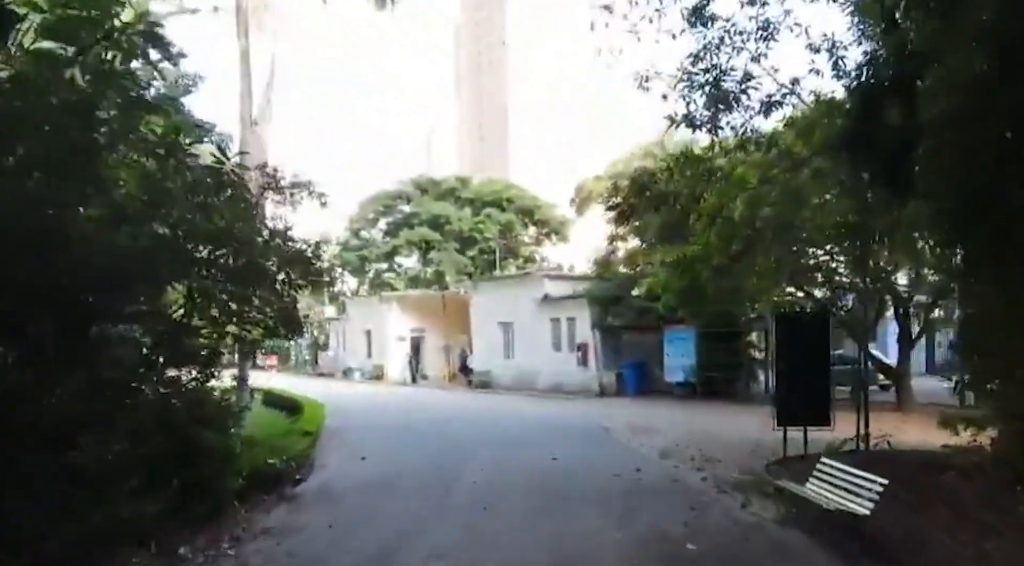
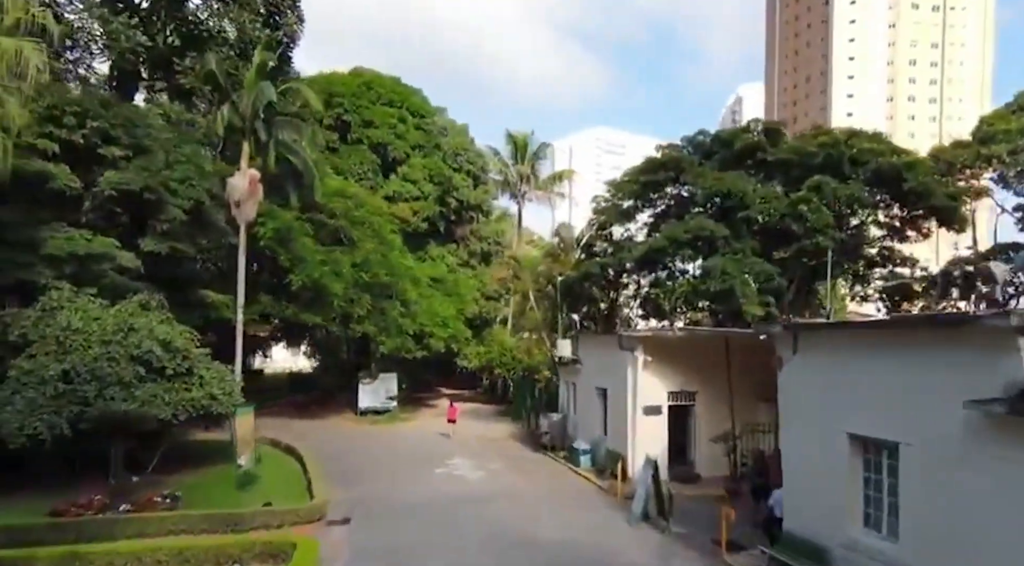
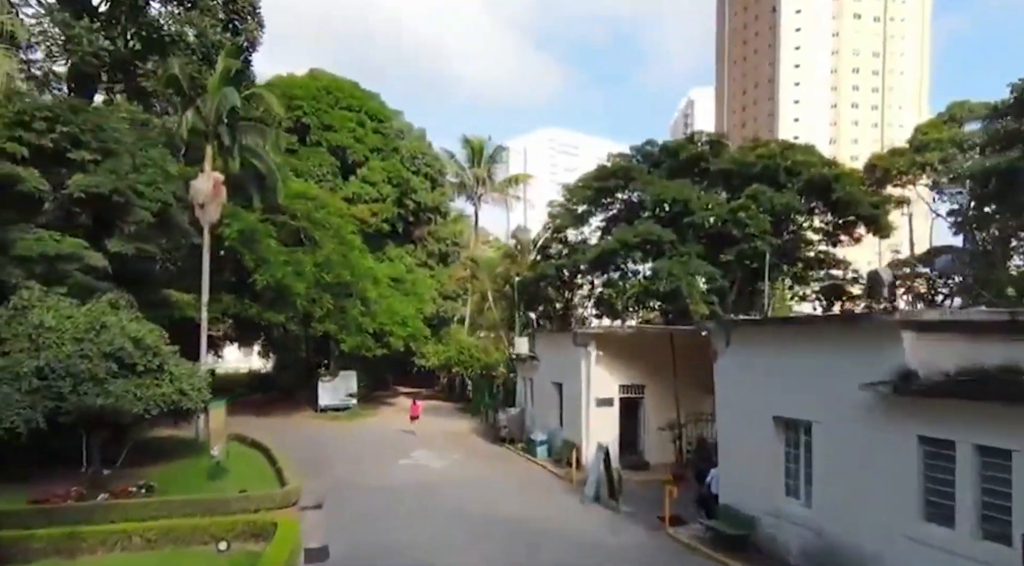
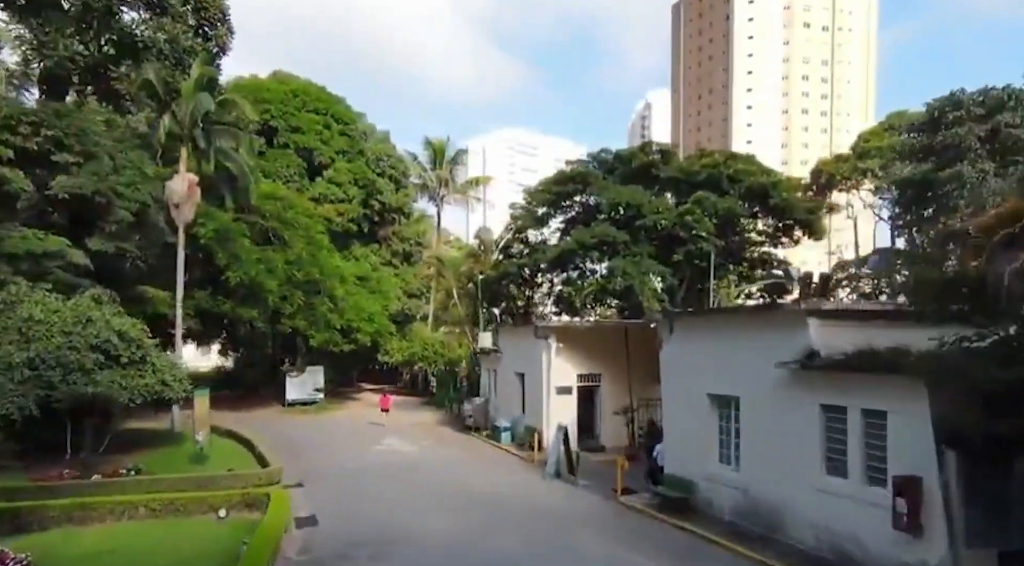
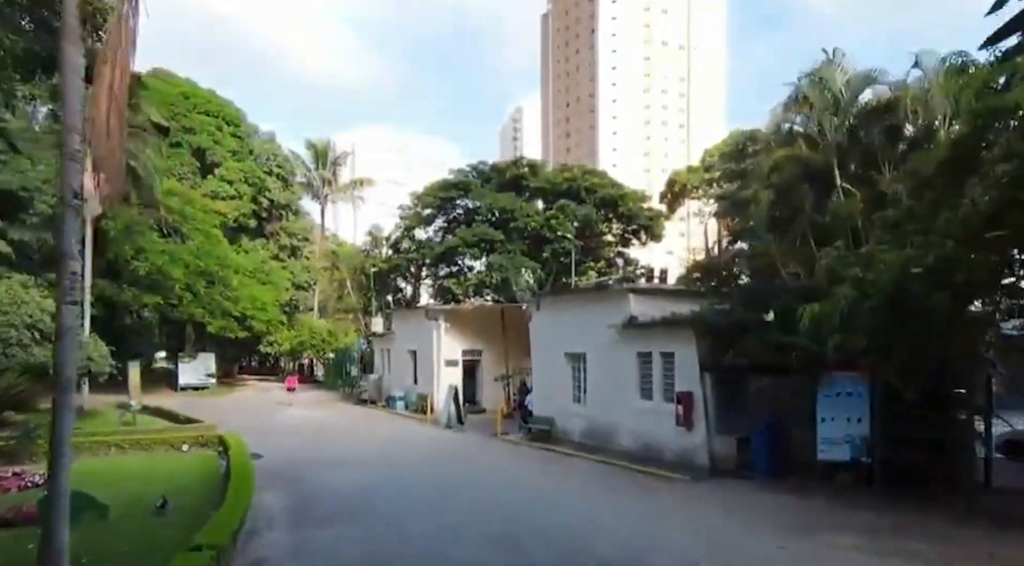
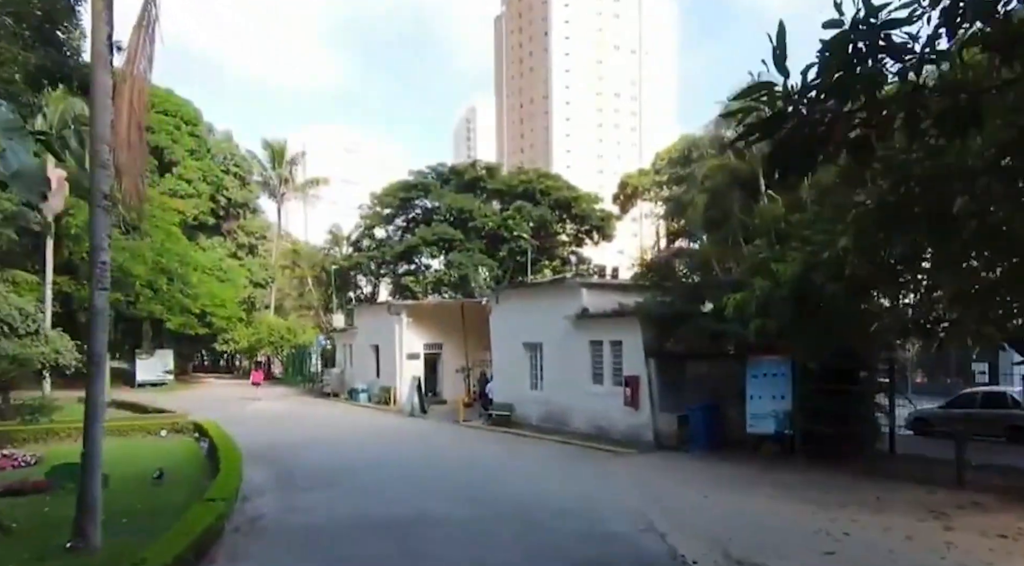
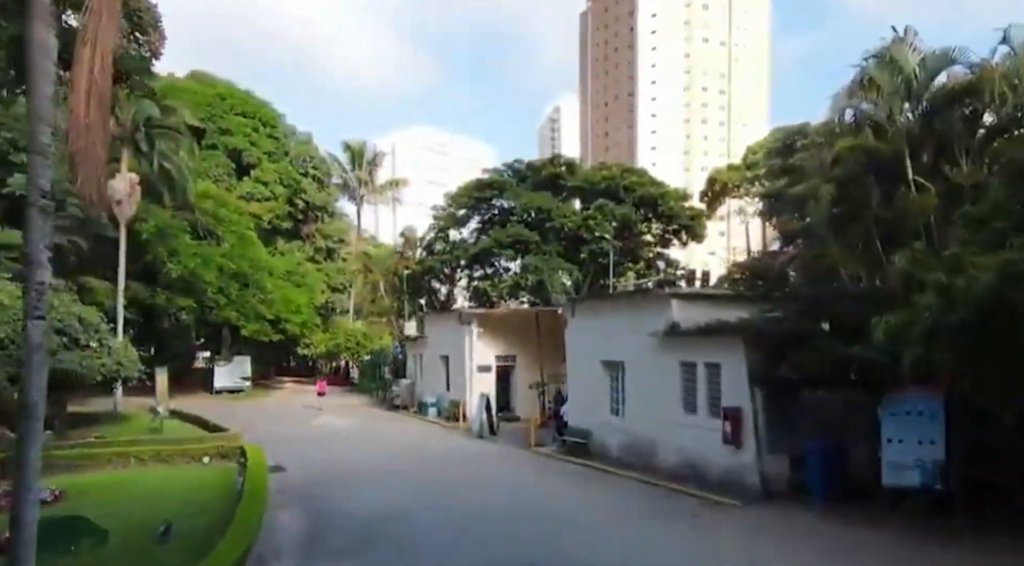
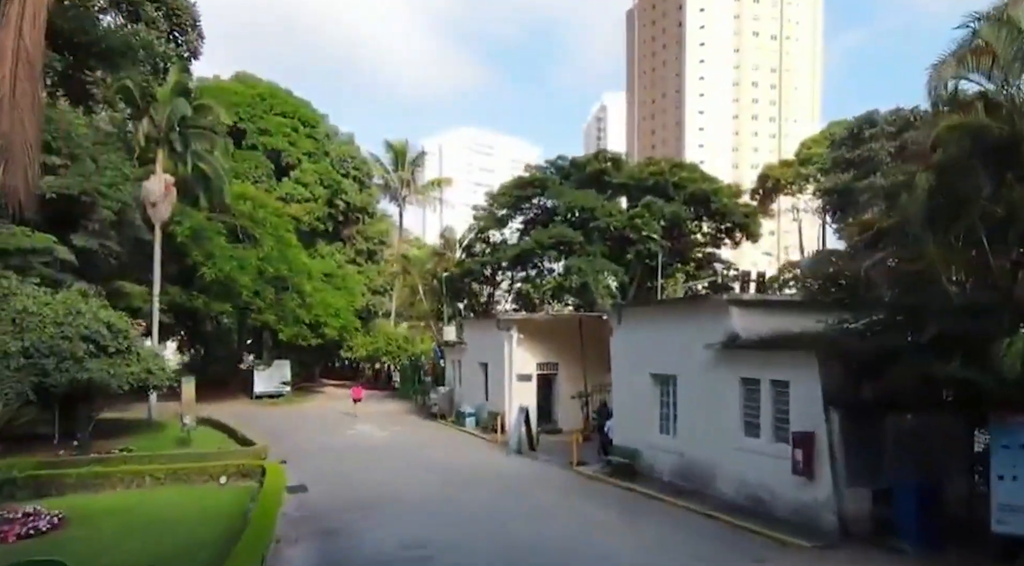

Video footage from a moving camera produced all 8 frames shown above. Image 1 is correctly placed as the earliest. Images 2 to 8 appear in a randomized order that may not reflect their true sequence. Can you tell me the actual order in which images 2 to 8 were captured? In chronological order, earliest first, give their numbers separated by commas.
6, 5, 7, 8, 4, 3, 2
